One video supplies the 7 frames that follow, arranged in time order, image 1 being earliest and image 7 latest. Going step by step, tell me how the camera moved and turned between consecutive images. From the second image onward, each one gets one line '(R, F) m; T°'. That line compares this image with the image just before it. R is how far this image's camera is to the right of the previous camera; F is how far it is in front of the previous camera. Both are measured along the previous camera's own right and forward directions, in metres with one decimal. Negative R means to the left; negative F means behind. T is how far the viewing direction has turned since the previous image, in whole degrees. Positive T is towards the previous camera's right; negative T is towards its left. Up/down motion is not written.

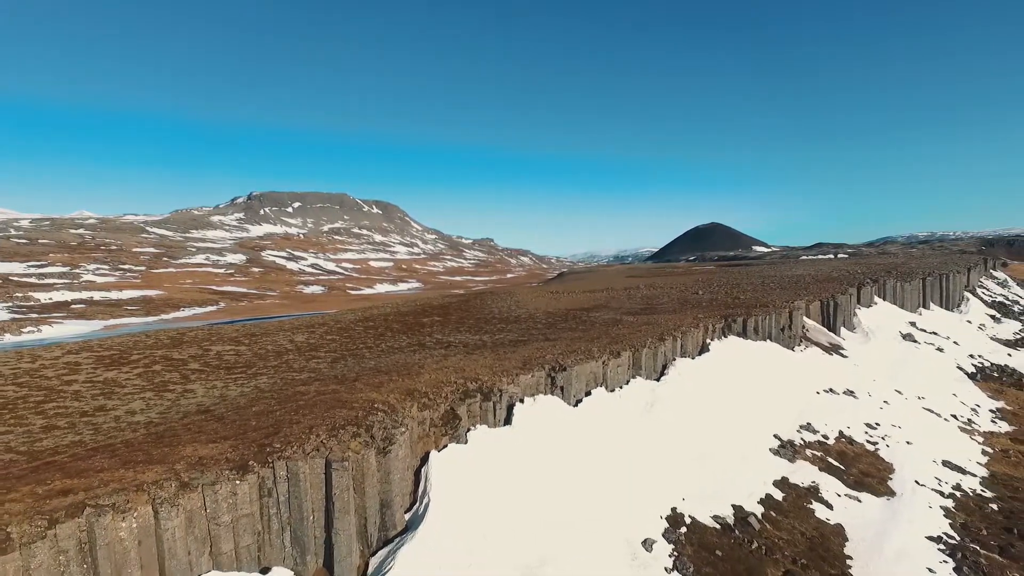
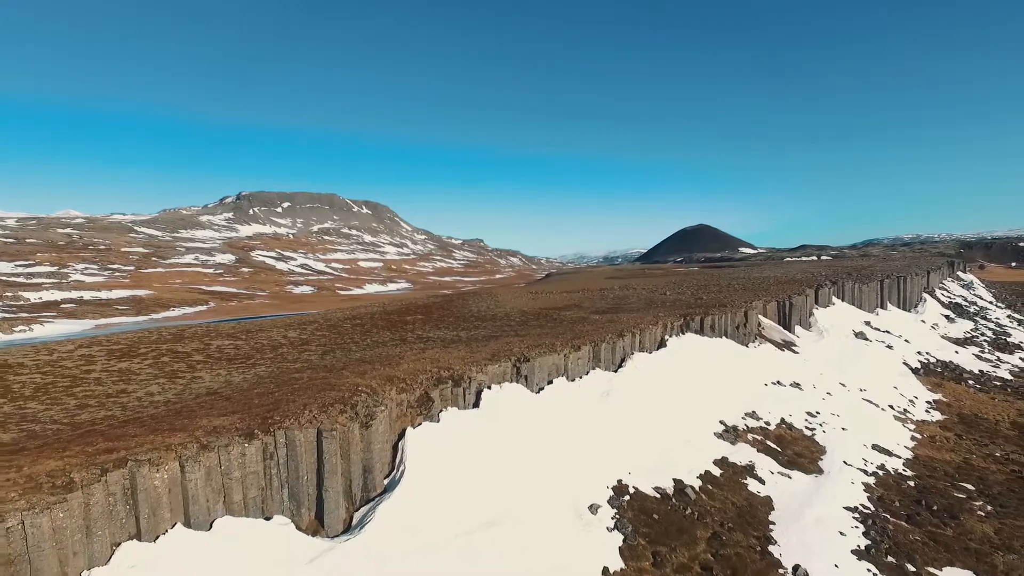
(+0.7, -1.8) m; +1°
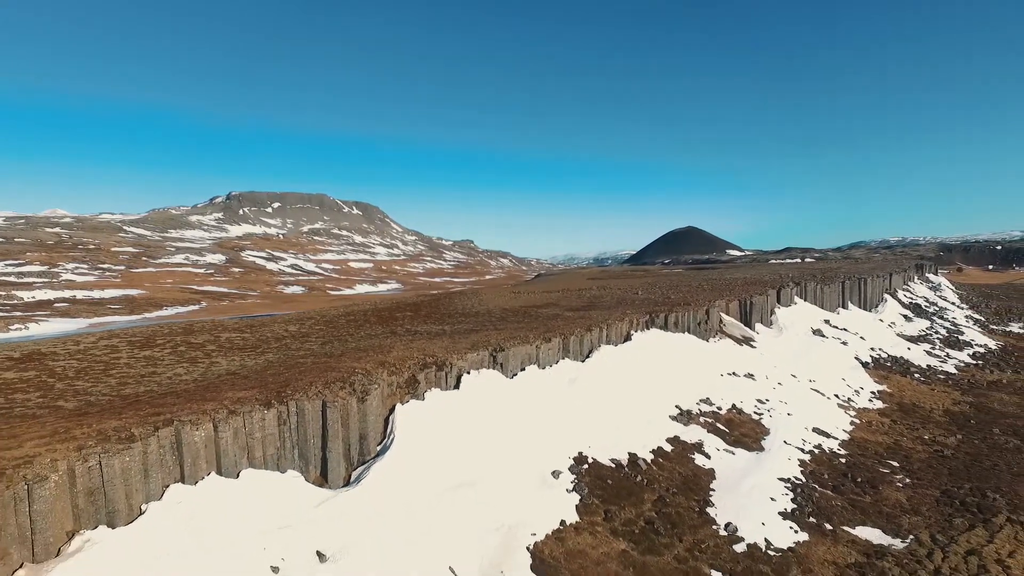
(+0.5, -2.1) m; +1°
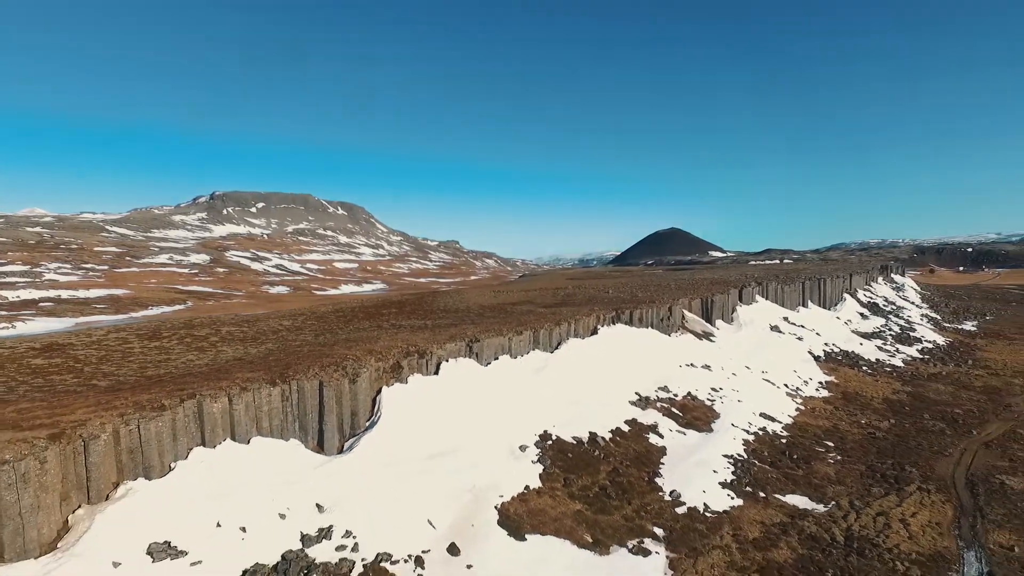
(+0.5, -2.1) m; +2°
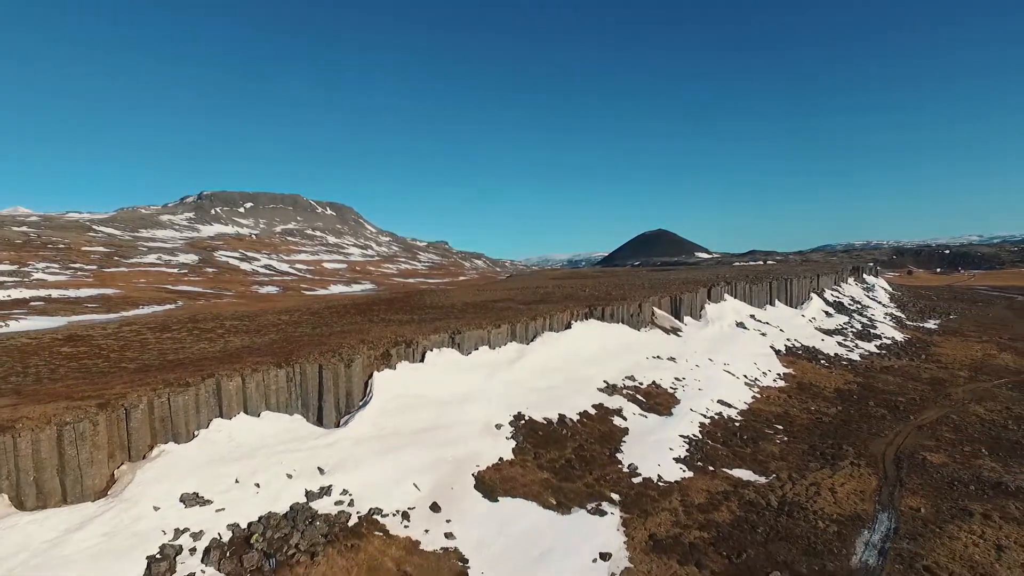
(+0.5, -2.2) m; +1°
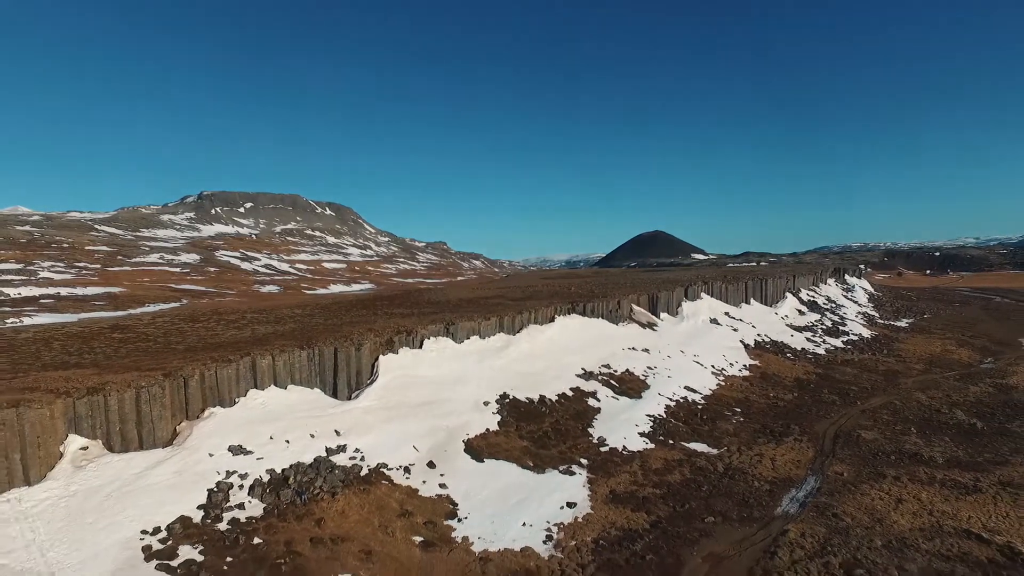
(+0.5, -3.1) m; 0°
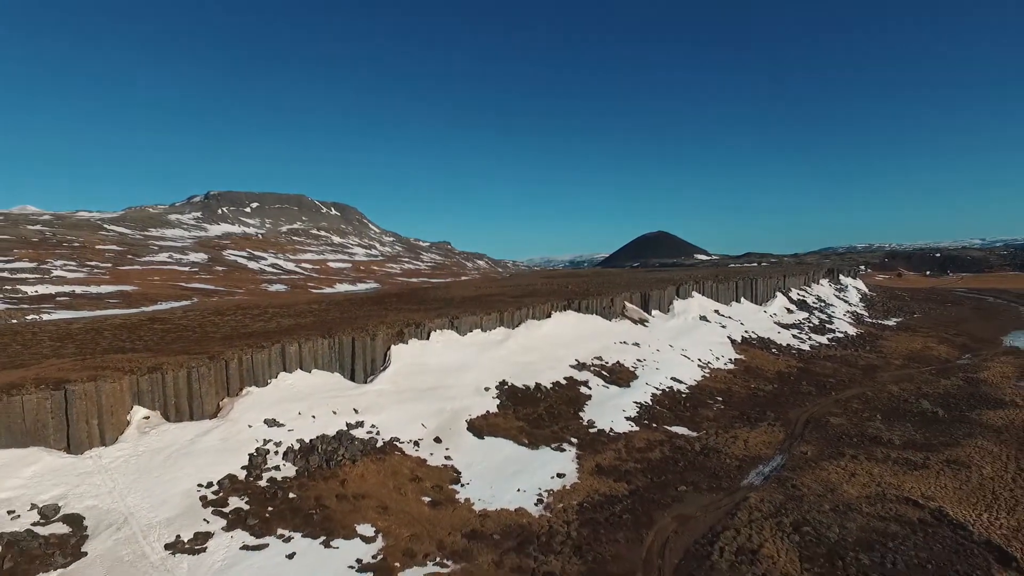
(+0.2, -2.4) m; 0°
